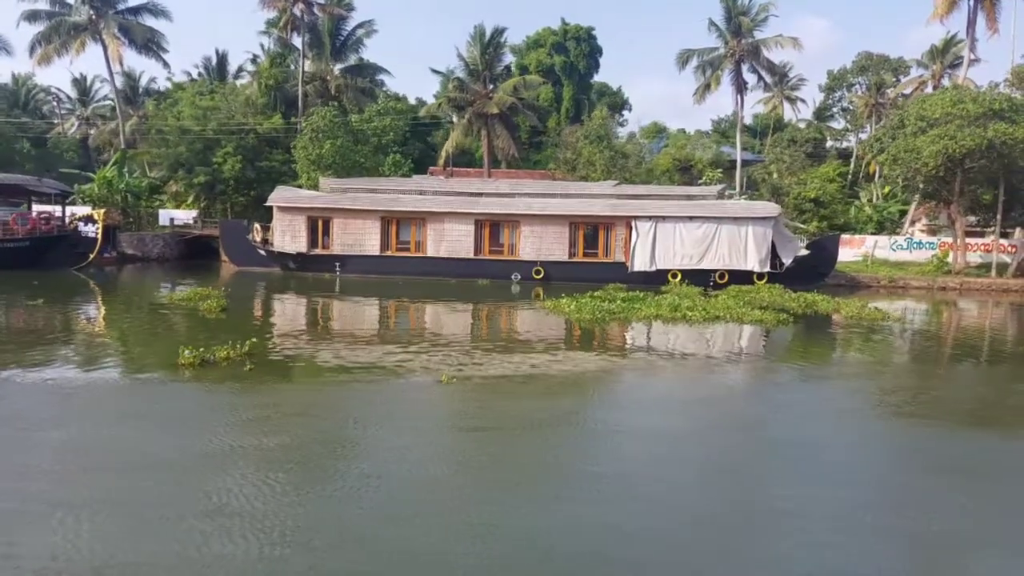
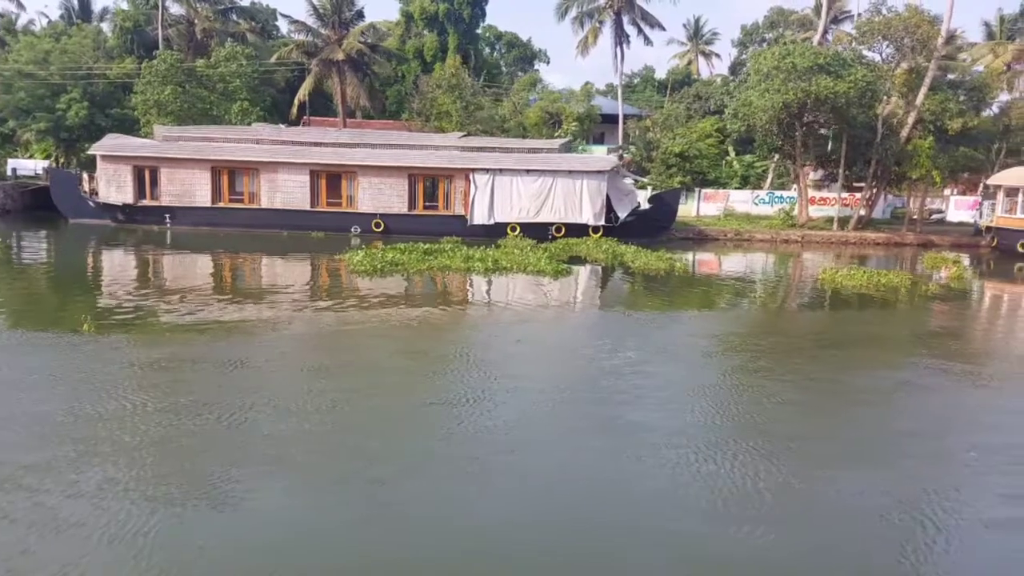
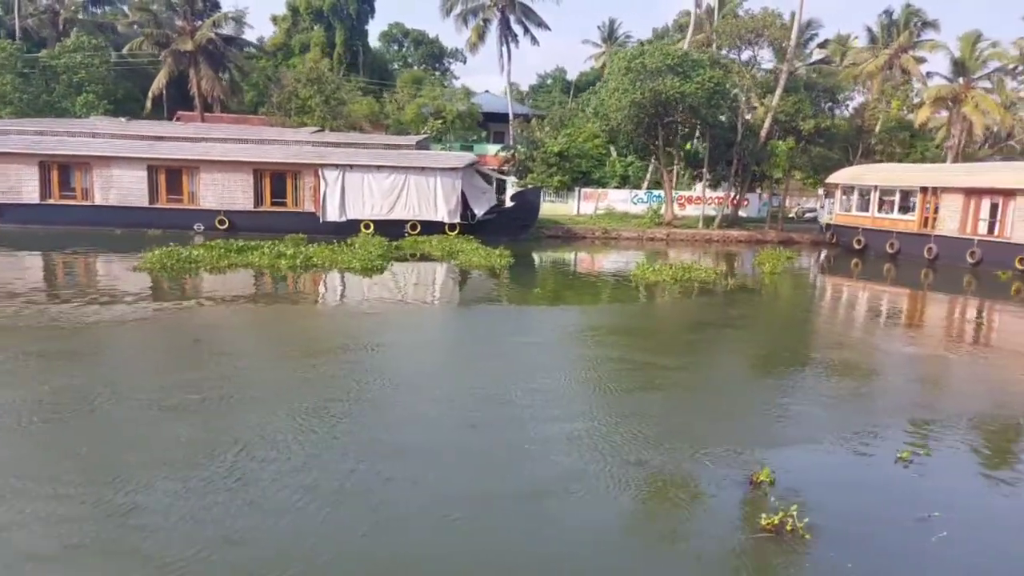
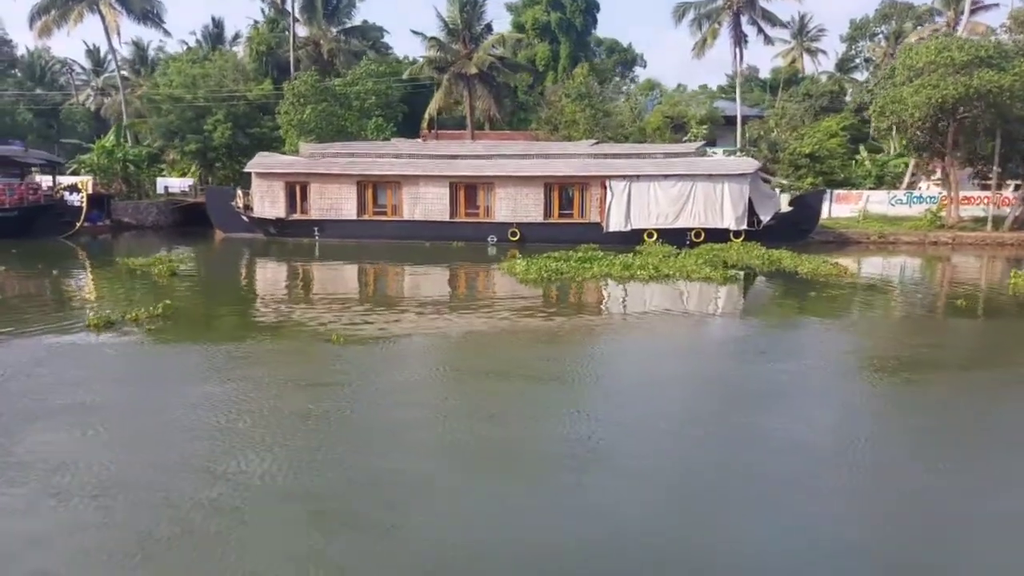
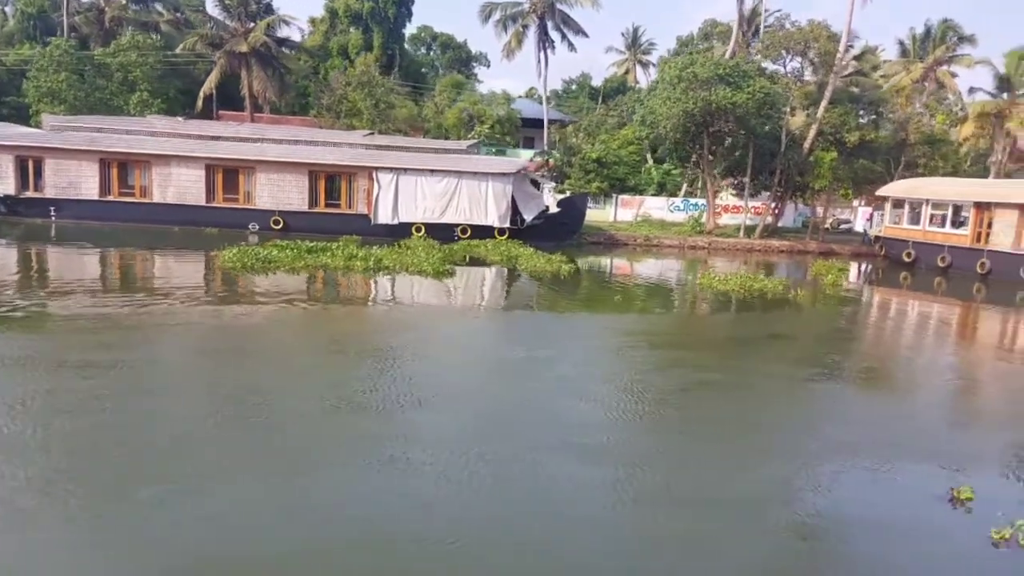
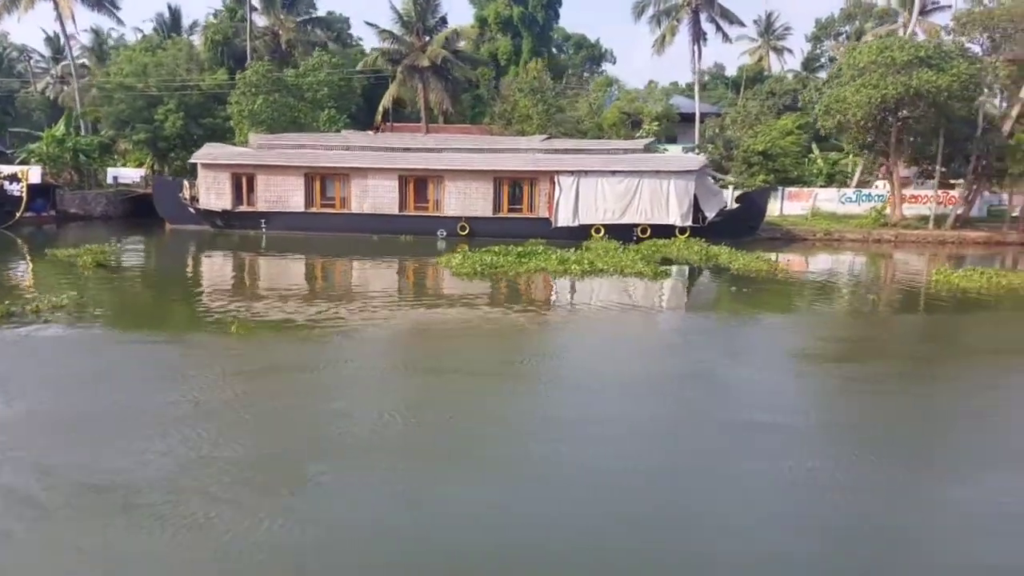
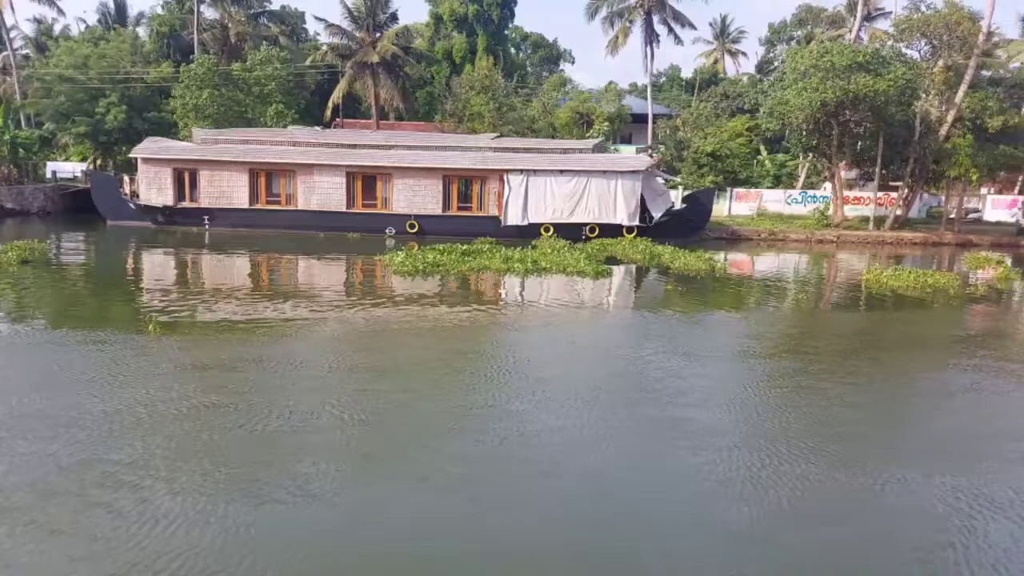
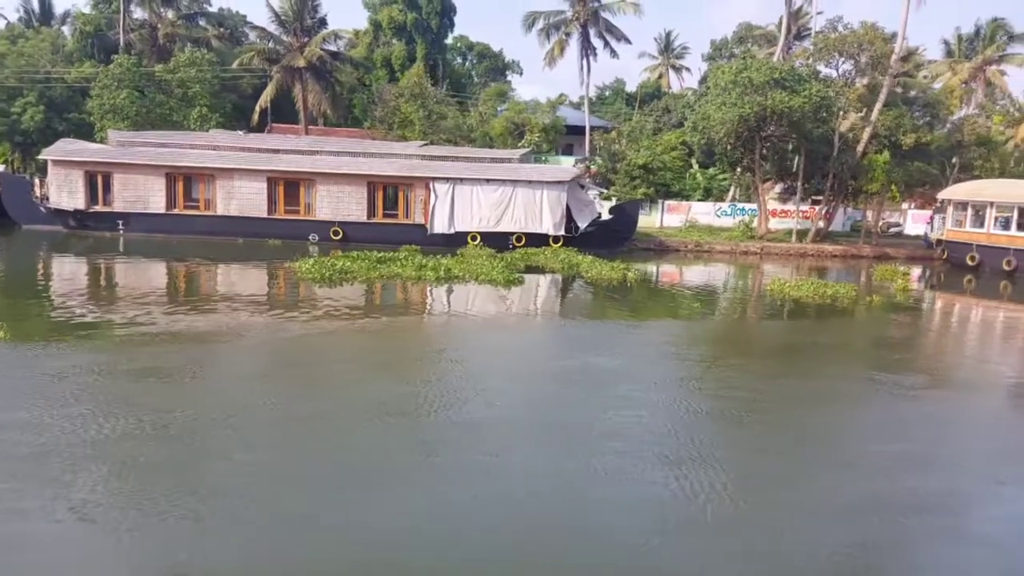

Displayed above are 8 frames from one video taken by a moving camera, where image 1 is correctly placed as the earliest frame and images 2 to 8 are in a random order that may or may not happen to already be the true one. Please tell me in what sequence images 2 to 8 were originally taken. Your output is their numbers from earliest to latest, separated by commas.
4, 6, 7, 2, 8, 5, 3
